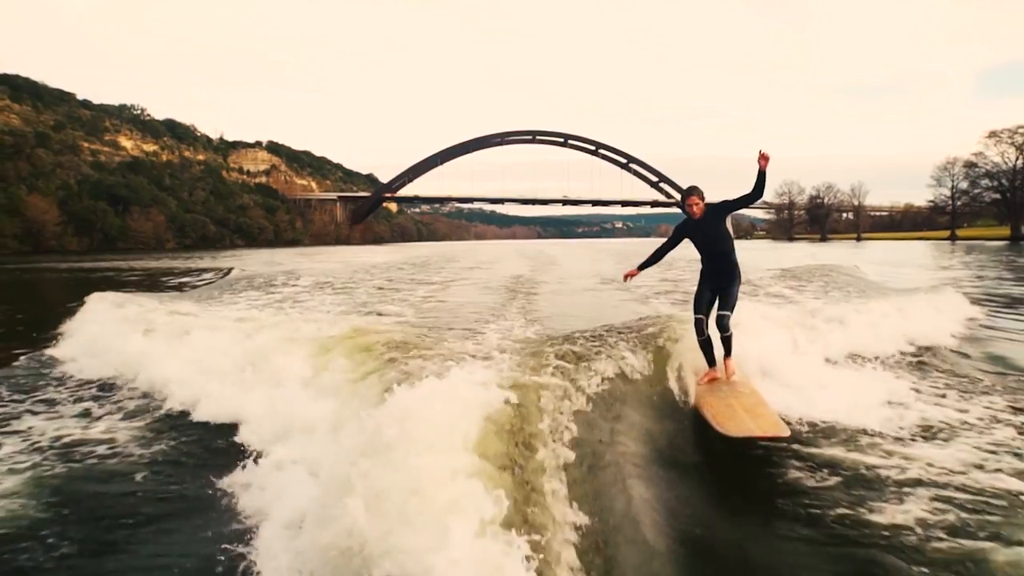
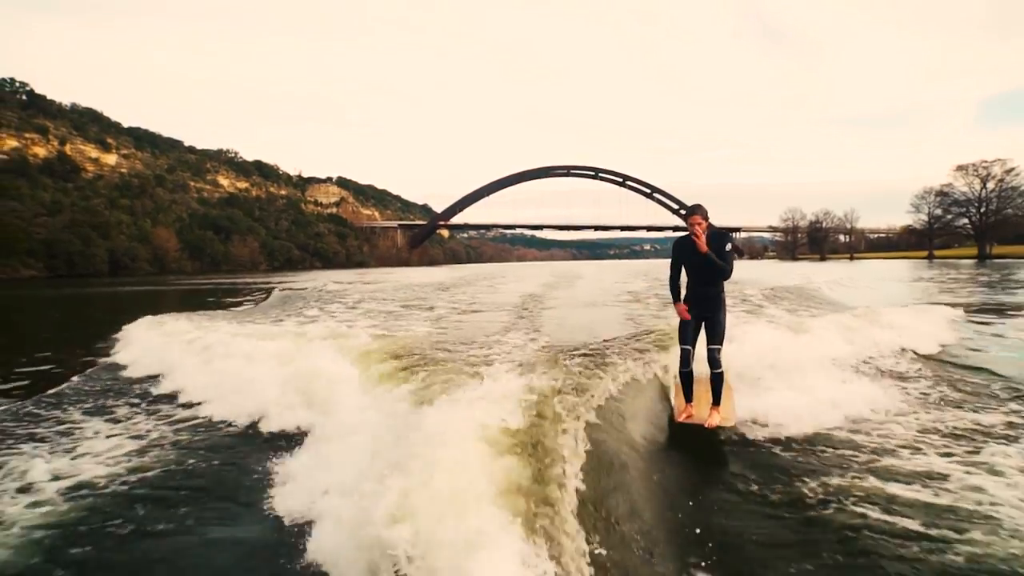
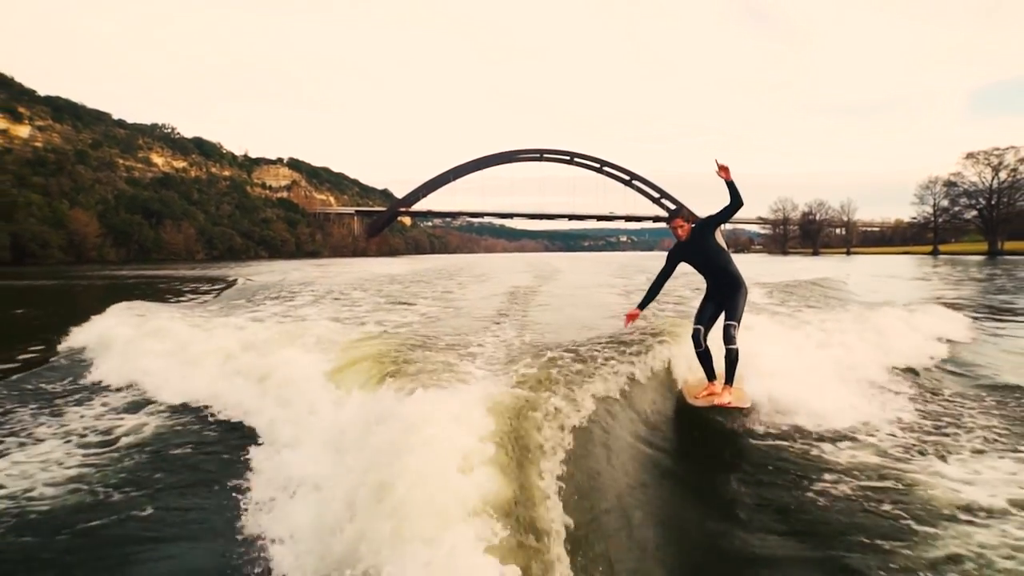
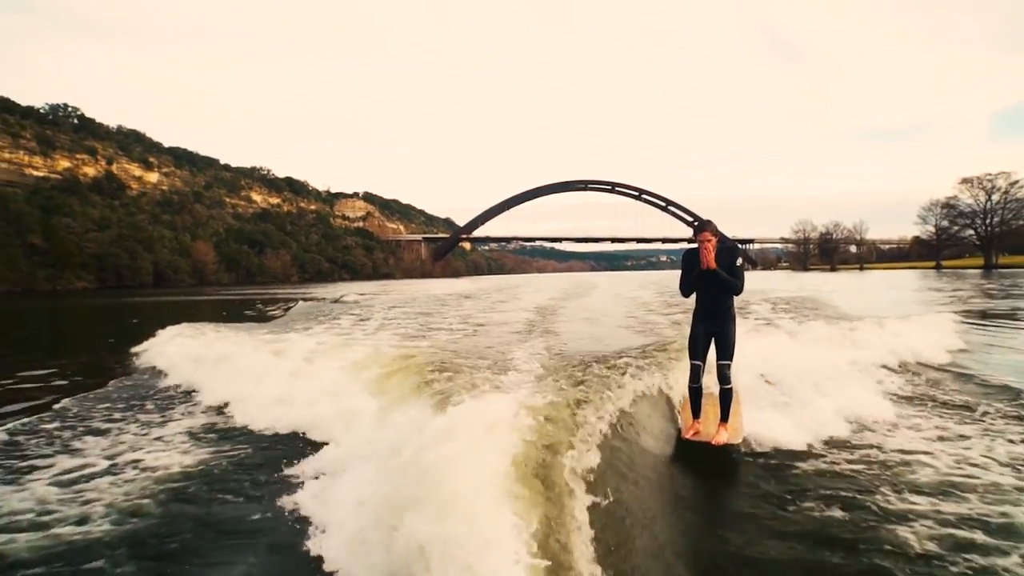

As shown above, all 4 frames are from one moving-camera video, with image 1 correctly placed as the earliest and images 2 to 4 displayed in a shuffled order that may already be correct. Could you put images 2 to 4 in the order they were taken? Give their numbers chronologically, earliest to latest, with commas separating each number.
3, 2, 4
